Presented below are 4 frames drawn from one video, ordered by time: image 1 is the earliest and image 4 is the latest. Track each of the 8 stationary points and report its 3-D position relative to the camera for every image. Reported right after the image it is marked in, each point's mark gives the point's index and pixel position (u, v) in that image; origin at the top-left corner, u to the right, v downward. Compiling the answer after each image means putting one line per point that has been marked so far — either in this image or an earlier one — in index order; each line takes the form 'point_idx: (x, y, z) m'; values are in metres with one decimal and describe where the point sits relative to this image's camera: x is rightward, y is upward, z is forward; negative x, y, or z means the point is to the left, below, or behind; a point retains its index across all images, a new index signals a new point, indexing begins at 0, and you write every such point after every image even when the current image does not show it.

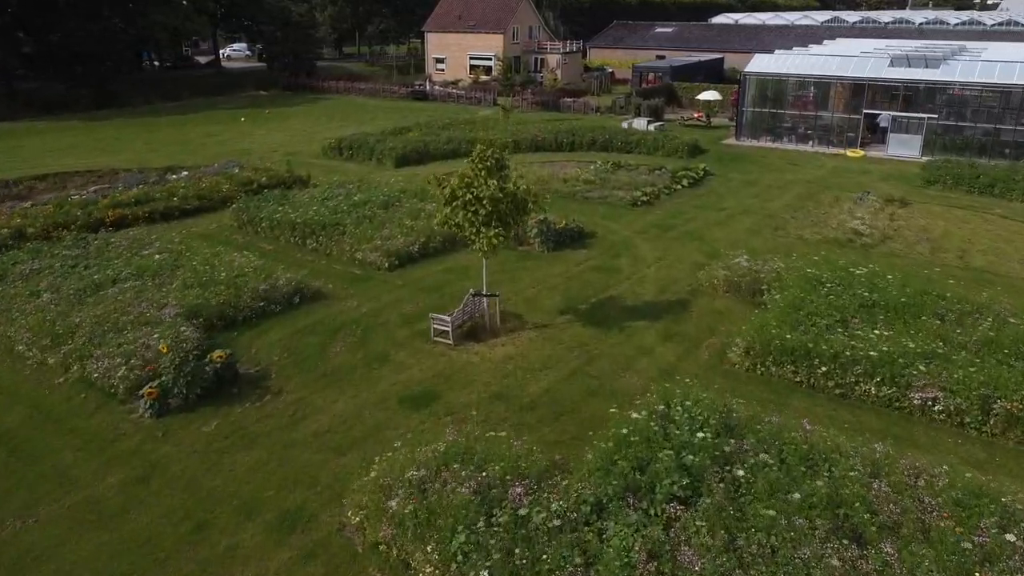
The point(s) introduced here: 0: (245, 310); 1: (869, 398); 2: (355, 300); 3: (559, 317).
0: (-5.4, -0.5, +15.8) m
1: (+5.8, -1.8, +12.7) m
2: (-3.5, -0.3, +17.3) m
3: (+1.0, -0.6, +16.4) m
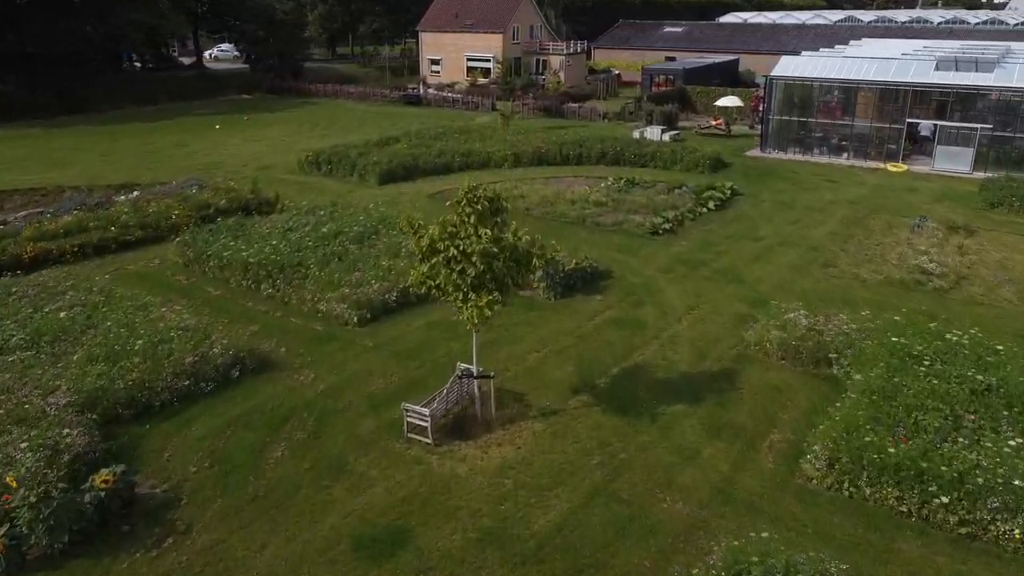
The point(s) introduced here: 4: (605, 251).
0: (-5.4, -1.6, +12.1) m
1: (+5.8, -3.0, +9.0) m
2: (-3.5, -1.5, +13.6) m
3: (+1.0, -1.8, +12.7) m
4: (+2.4, +1.0, +20.0) m
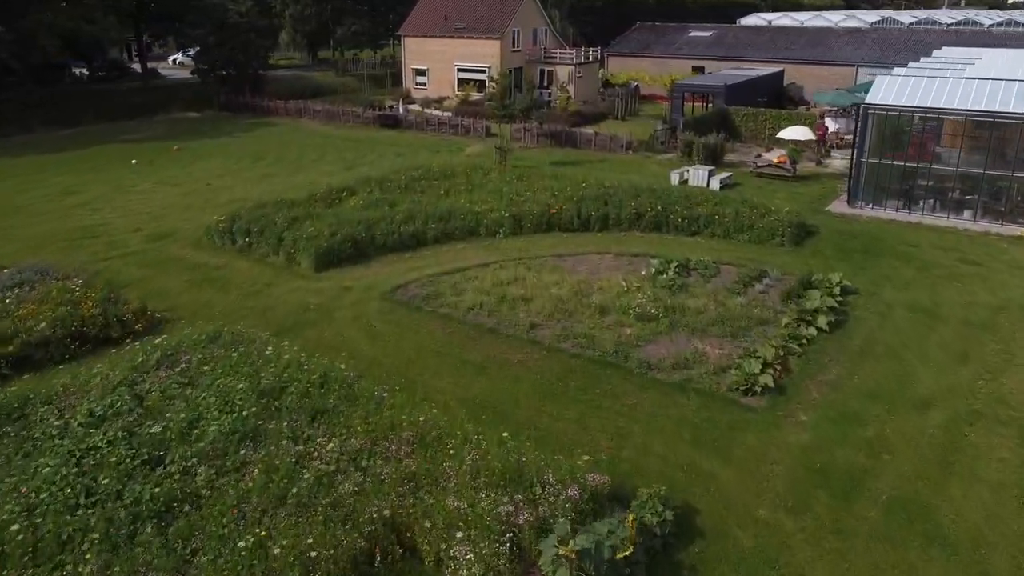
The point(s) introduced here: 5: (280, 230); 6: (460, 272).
0: (-5.5, -4.9, +3.4) m
1: (+5.8, -6.3, +0.3) m
2: (-3.6, -4.7, +4.9) m
3: (+0.9, -5.0, +4.0) m
4: (+2.3, -2.3, +11.2) m
5: (-5.9, +1.5, +19.9) m
6: (-1.3, +0.4, +18.6) m
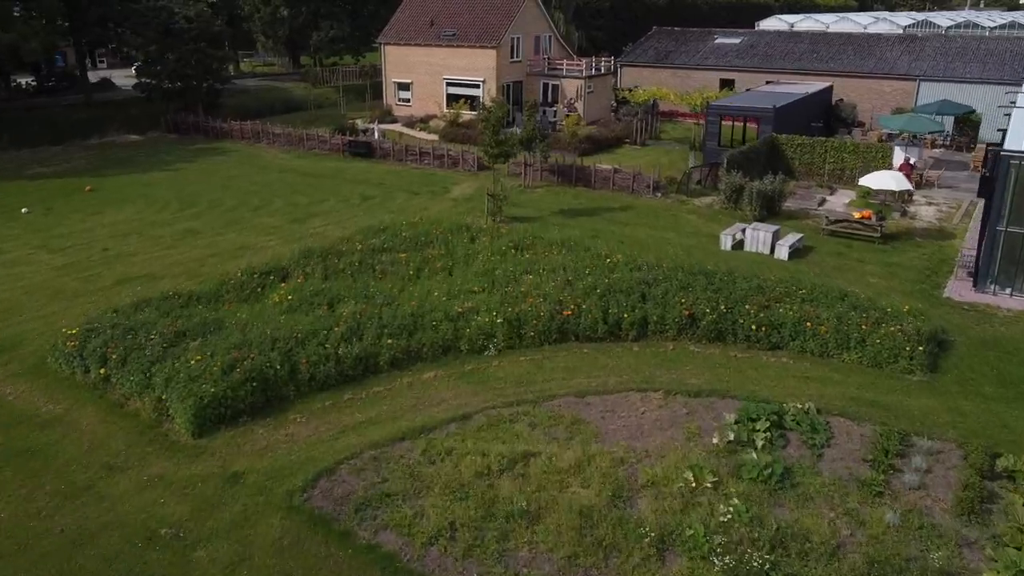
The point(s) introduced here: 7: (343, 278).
0: (-5.6, -7.5, -3.4) m
1: (+5.7, -8.9, -6.5) m
2: (-3.7, -7.3, -2.0) m
3: (+0.8, -7.7, -2.8) m
4: (+2.2, -4.9, +4.4) m
5: (-6.0, -1.2, +13.0) m
6: (-1.3, -2.3, +11.7) m
7: (-3.7, +0.3, +16.8) m
